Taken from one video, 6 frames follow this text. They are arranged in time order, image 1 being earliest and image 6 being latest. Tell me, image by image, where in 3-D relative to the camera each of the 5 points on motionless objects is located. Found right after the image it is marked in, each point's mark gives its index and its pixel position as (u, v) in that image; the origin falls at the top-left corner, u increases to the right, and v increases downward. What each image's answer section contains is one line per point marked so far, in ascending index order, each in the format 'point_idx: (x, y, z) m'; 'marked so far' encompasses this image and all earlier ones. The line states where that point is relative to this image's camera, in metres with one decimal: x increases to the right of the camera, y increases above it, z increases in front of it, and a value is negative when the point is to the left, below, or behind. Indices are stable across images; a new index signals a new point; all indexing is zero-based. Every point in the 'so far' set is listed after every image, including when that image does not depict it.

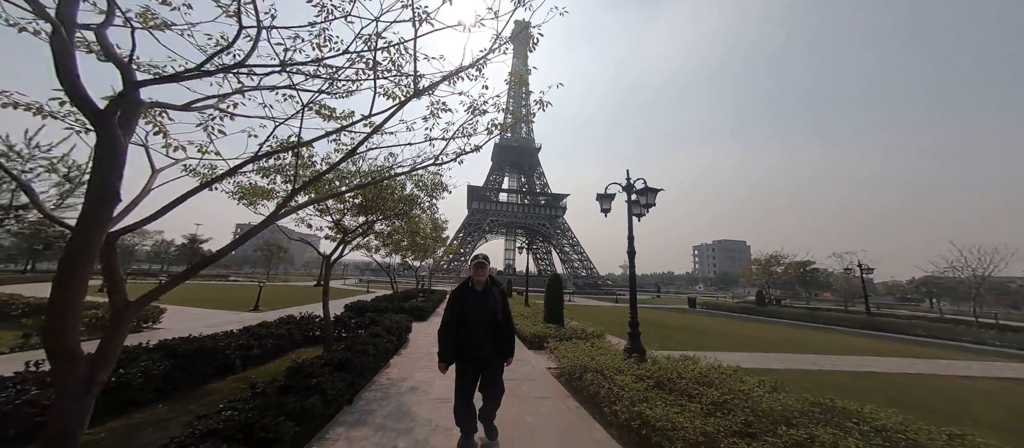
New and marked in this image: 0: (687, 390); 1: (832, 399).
0: (+2.2, -2.0, +3.8) m
1: (+3.4, -1.8, +3.3) m
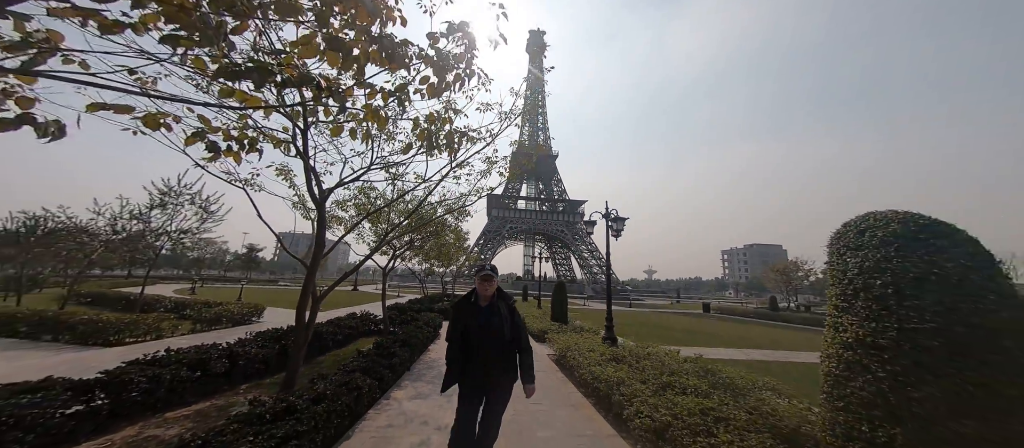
0: (+2.2, -2.5, +5.8) m
1: (+3.4, -2.4, +5.2) m
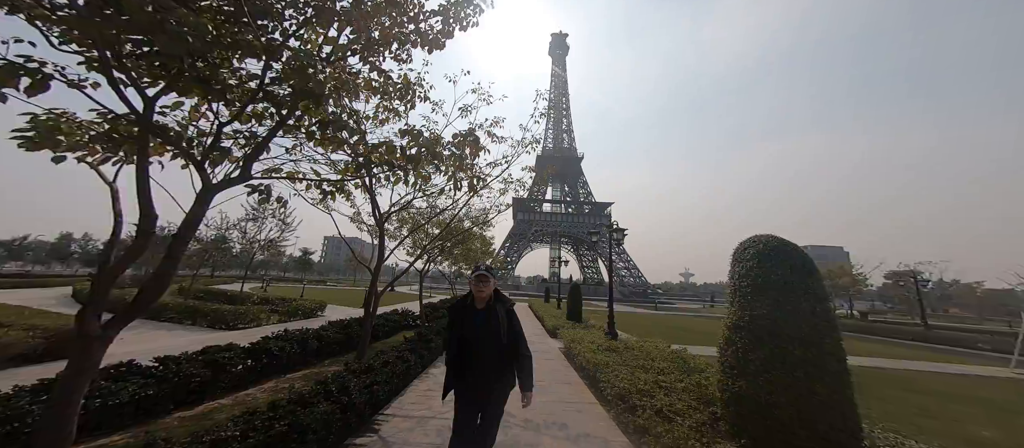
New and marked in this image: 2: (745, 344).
0: (+2.5, -2.8, +7.1) m
1: (+3.6, -2.7, +6.4) m
2: (+2.5, -1.3, +3.4) m
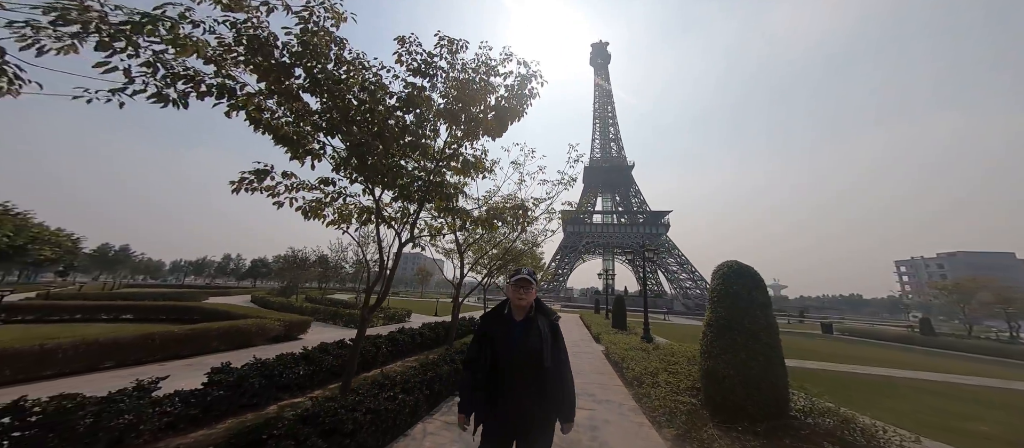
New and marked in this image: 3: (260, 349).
0: (+3.8, -3.5, +8.7) m
1: (+4.8, -3.2, +7.8) m
2: (+3.2, -1.8, +5.1) m
3: (-6.3, -3.1, +7.9) m
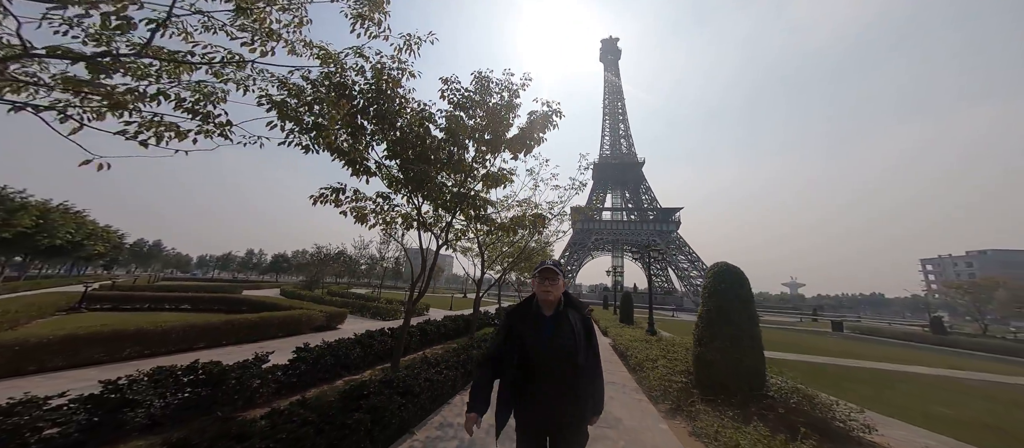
0: (+4.3, -3.5, +9.5) m
1: (+5.2, -3.4, +8.6) m
2: (+3.6, -1.9, +5.9) m
3: (-5.8, -3.2, +9.0) m
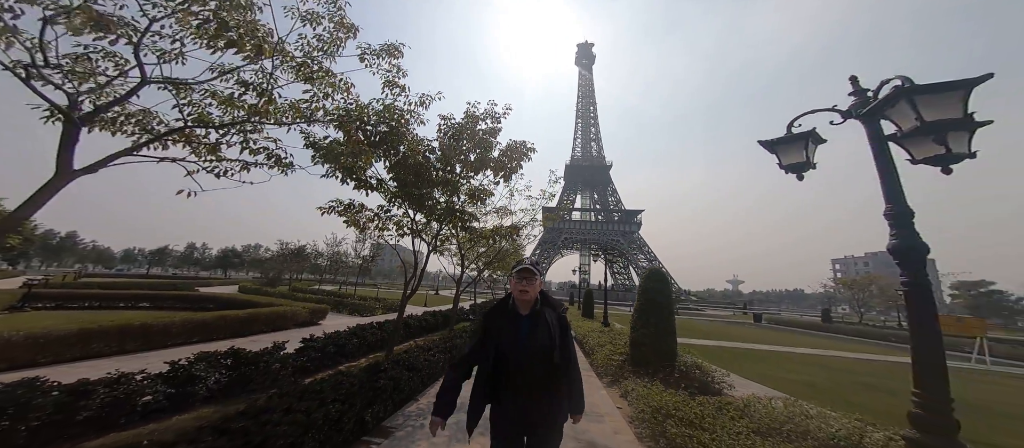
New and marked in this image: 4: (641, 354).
0: (+3.4, -3.8, +11.1) m
1: (+4.4, -3.6, +10.3) m
2: (+3.0, -2.2, +7.5) m
3: (-6.7, -3.3, +9.6) m
4: (+3.0, -3.0, +7.1) m
